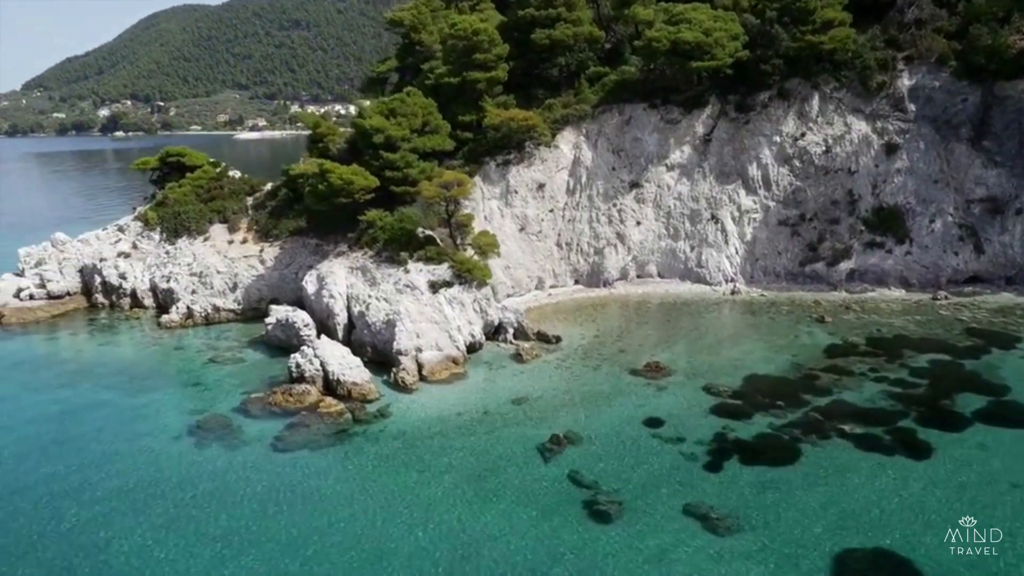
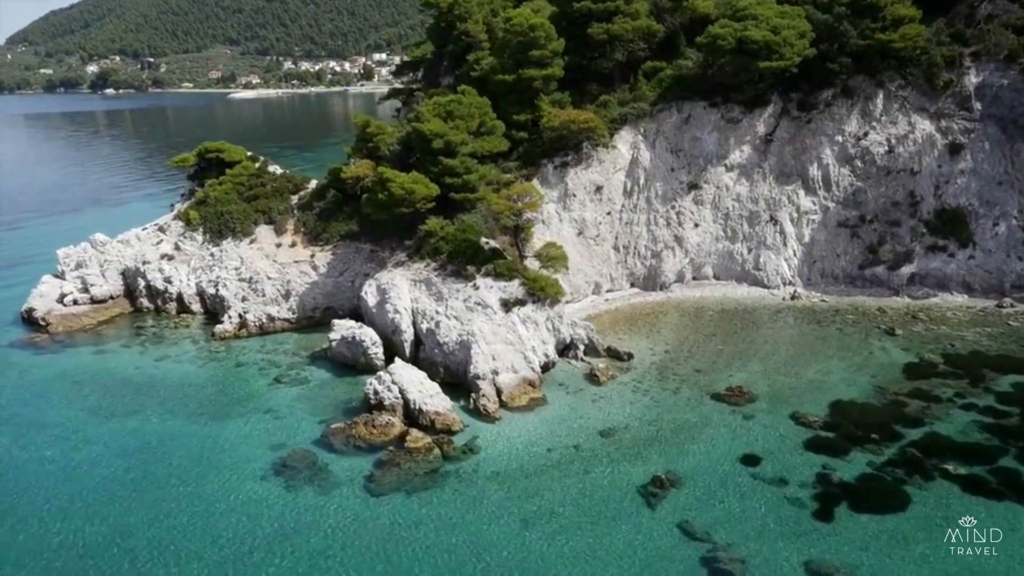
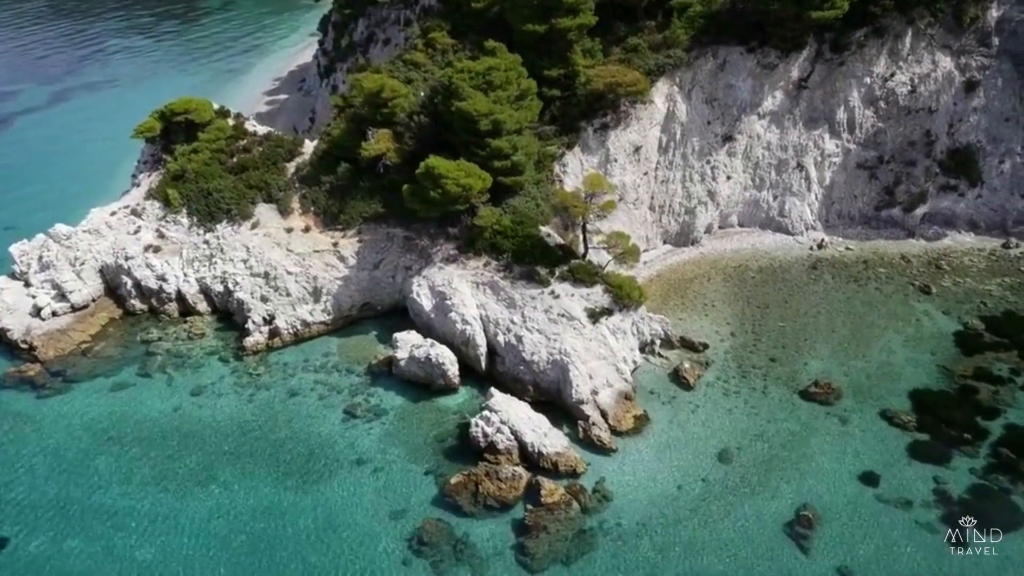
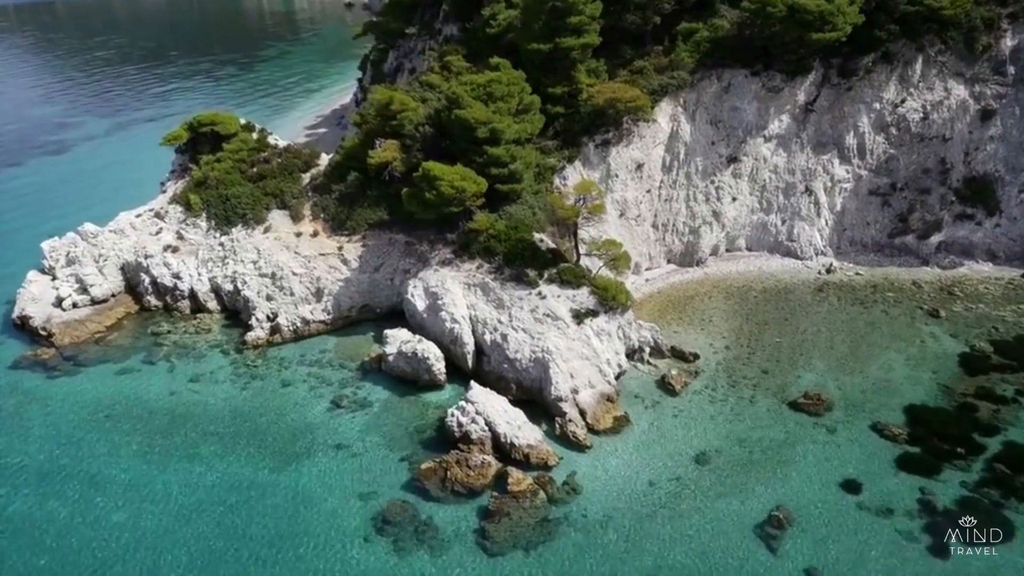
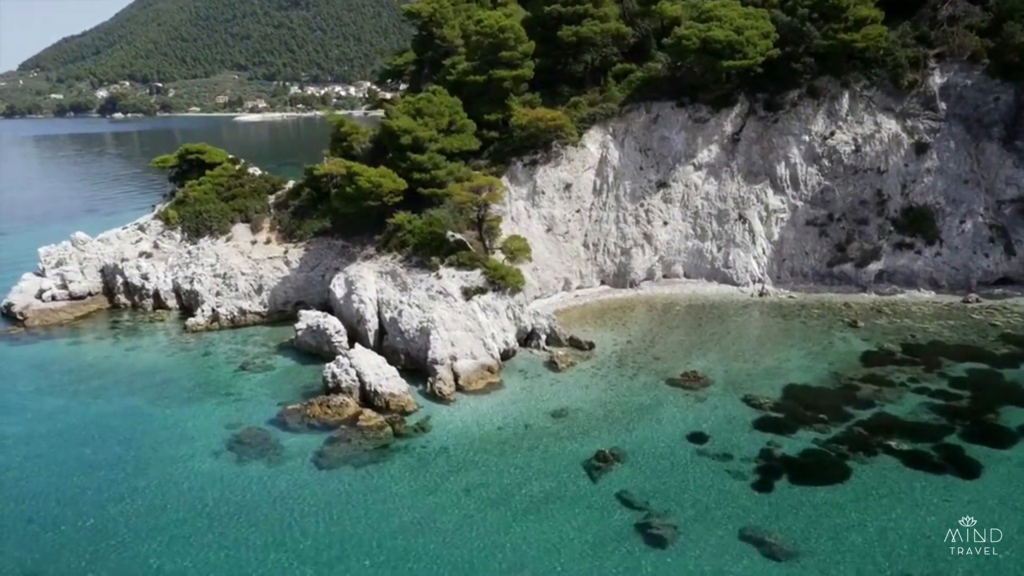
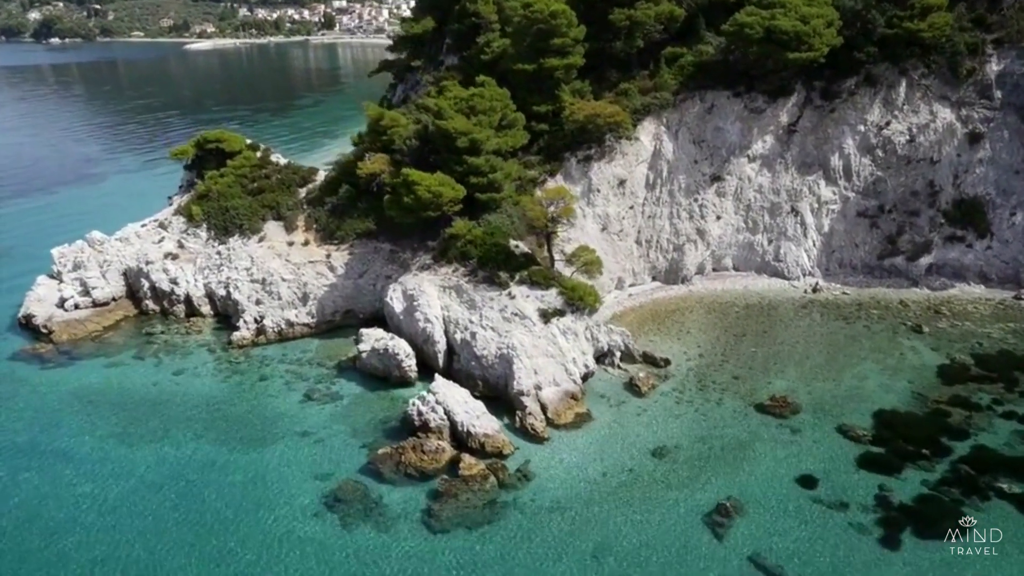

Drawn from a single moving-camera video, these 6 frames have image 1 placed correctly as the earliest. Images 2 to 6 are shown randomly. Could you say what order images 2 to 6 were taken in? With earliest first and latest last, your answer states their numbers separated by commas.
5, 2, 6, 4, 3
